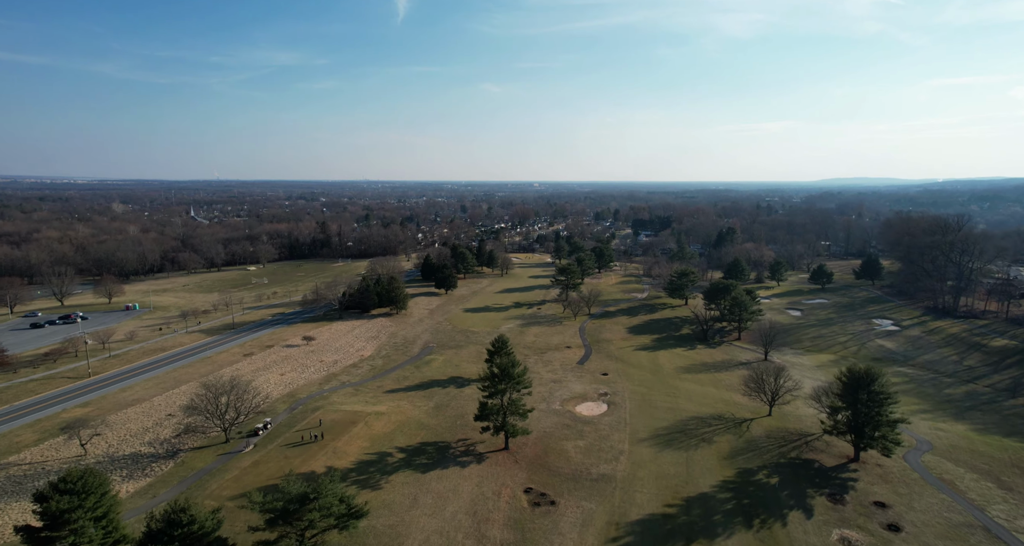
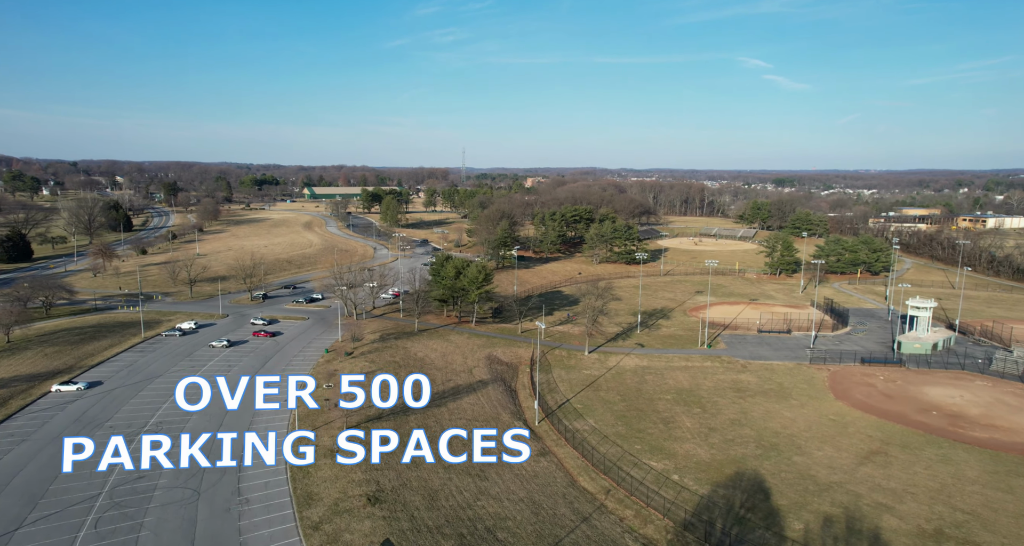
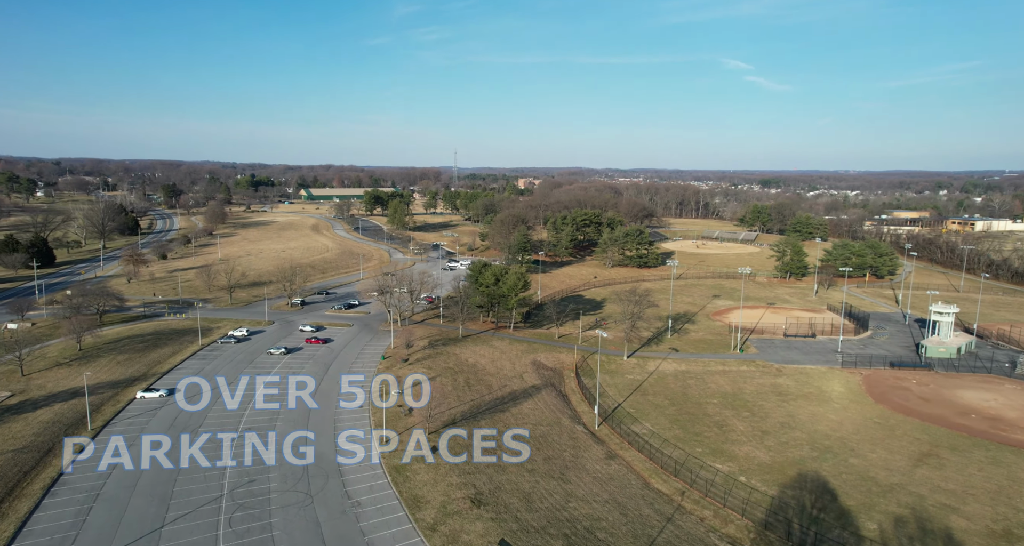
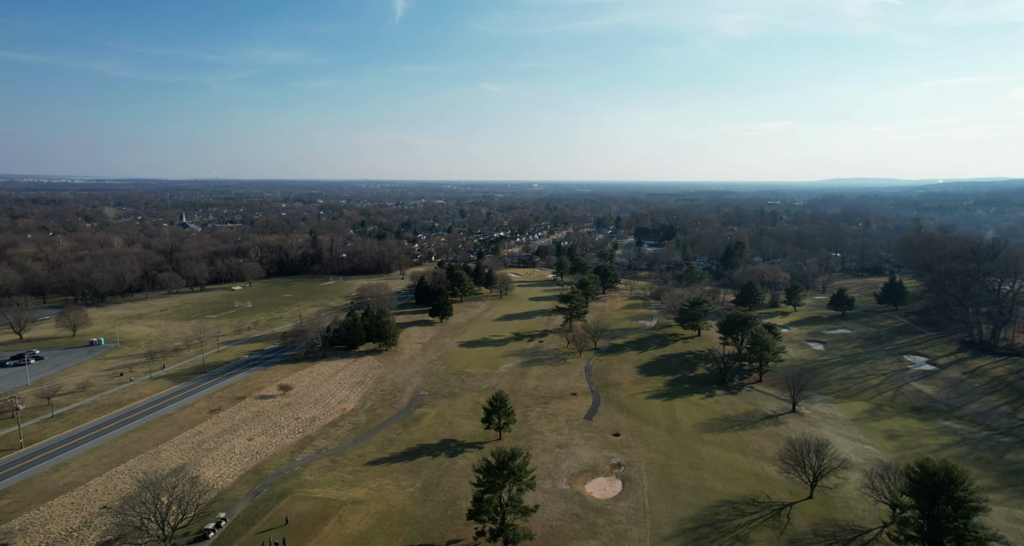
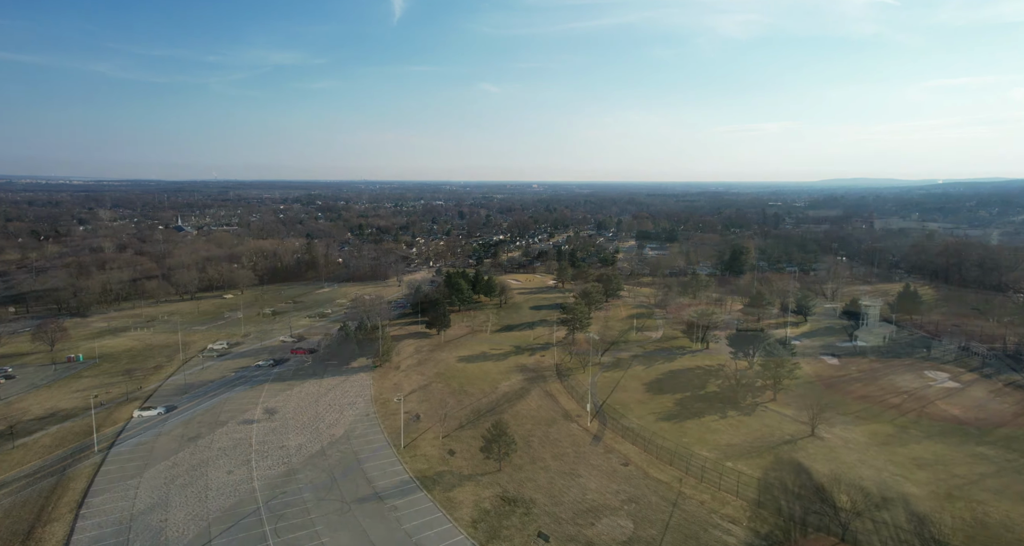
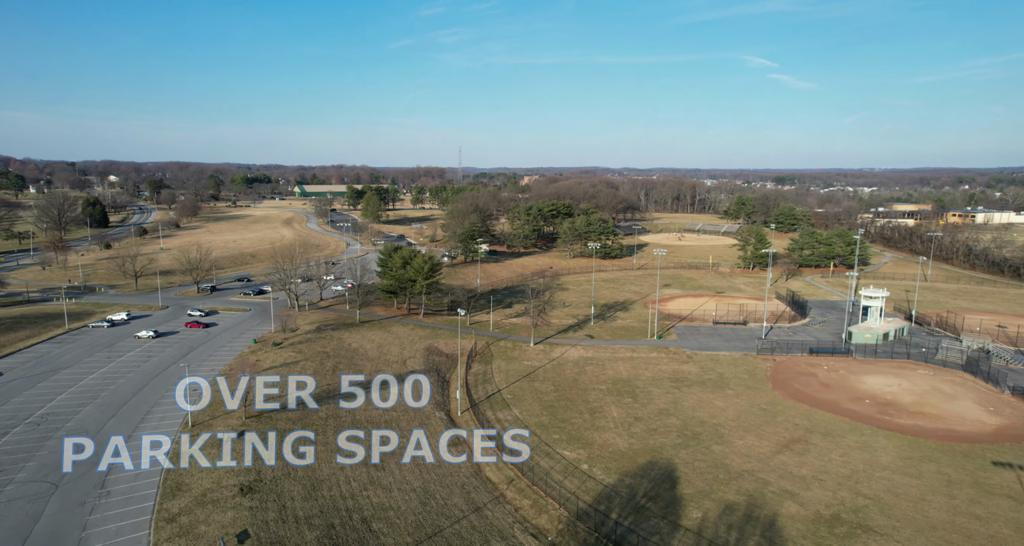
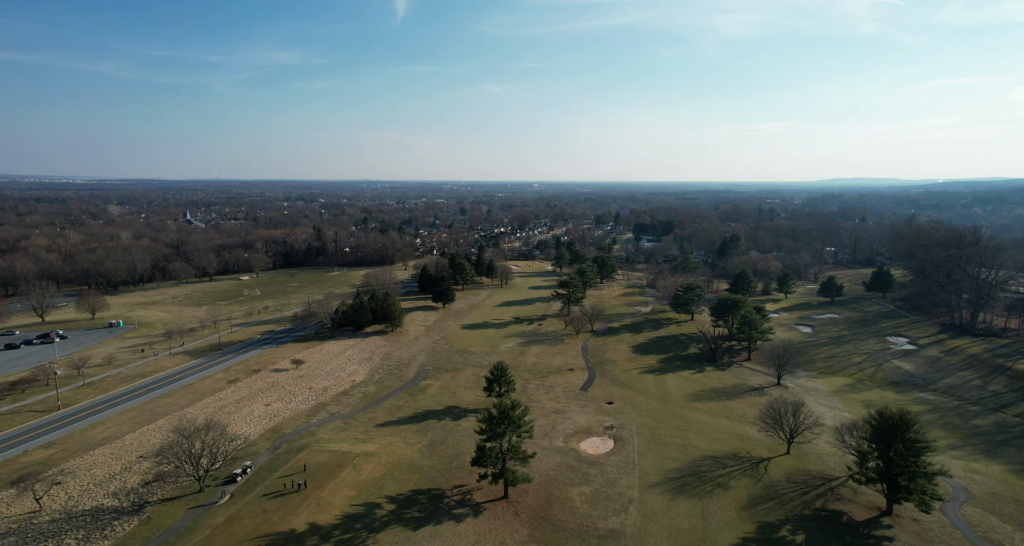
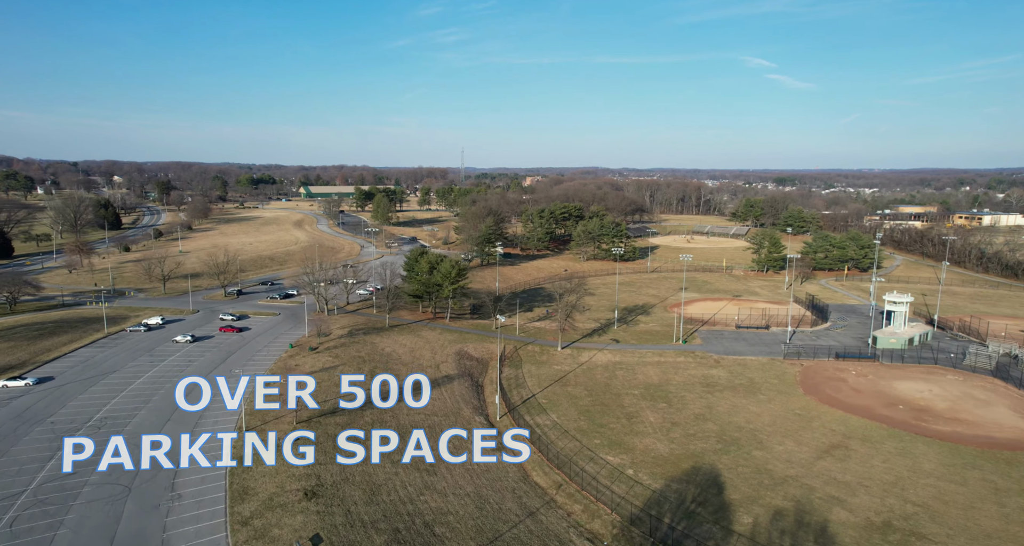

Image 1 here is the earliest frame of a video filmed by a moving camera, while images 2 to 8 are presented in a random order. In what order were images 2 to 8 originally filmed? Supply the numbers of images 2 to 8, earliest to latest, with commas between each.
7, 4, 5, 3, 2, 8, 6
